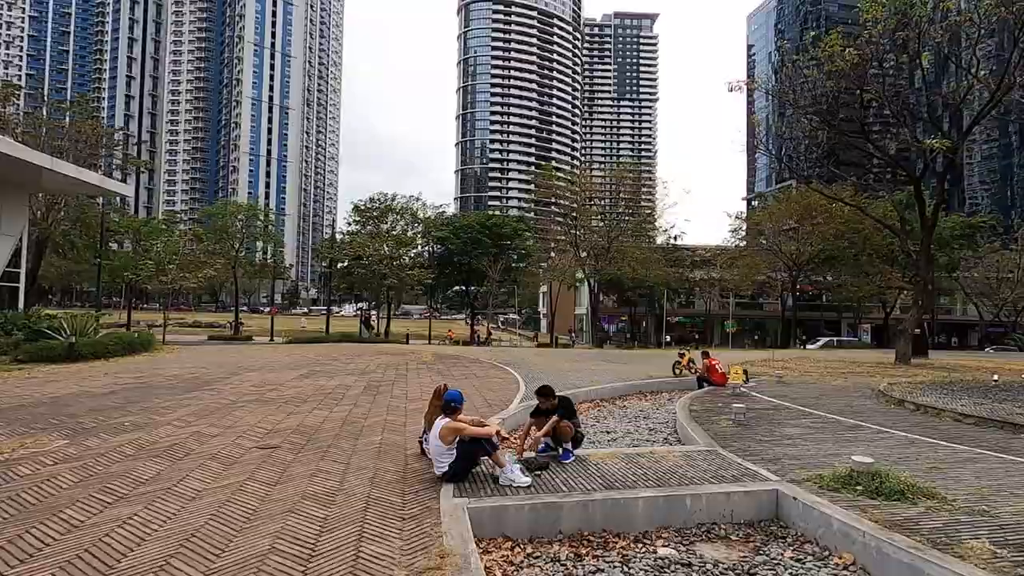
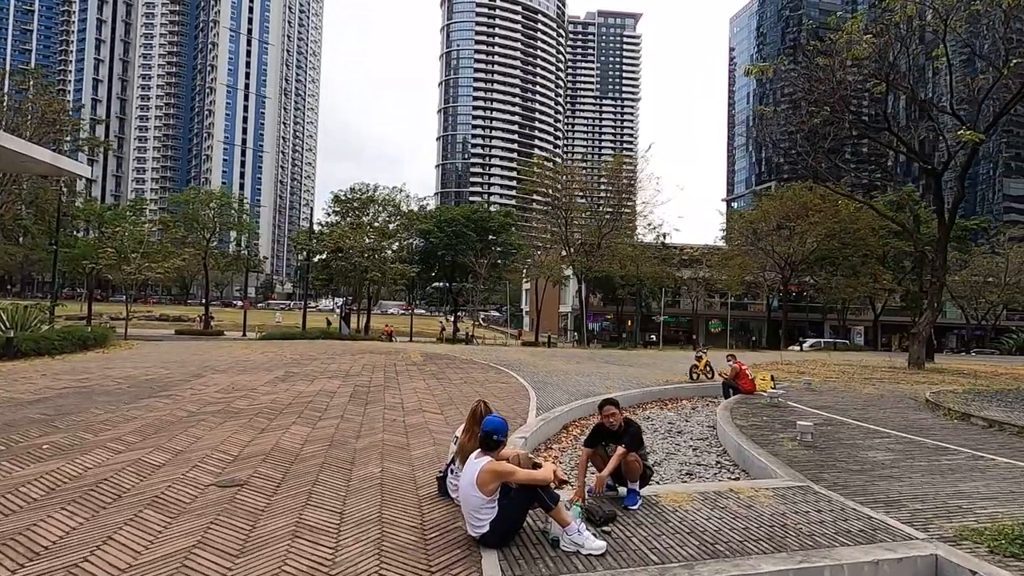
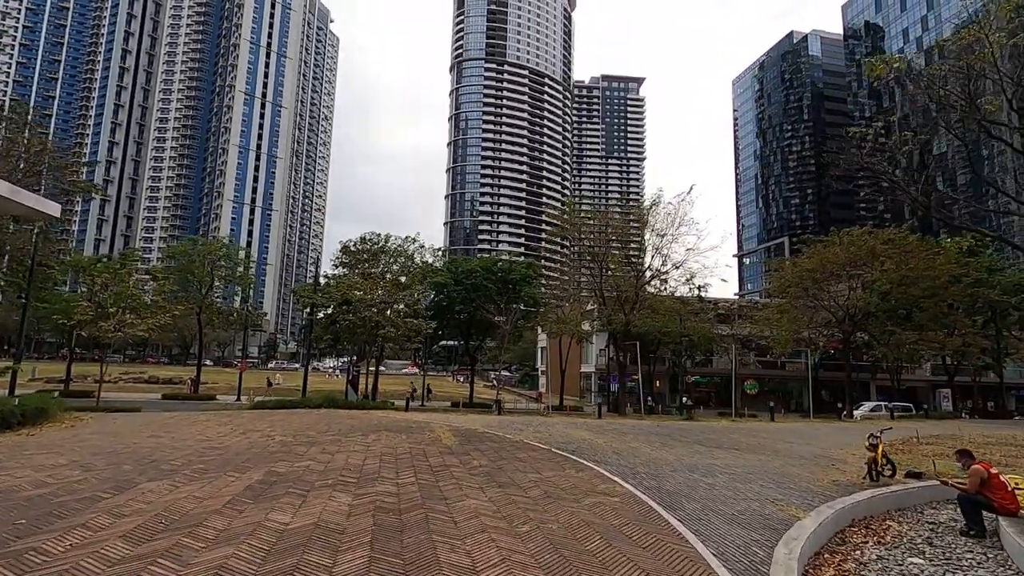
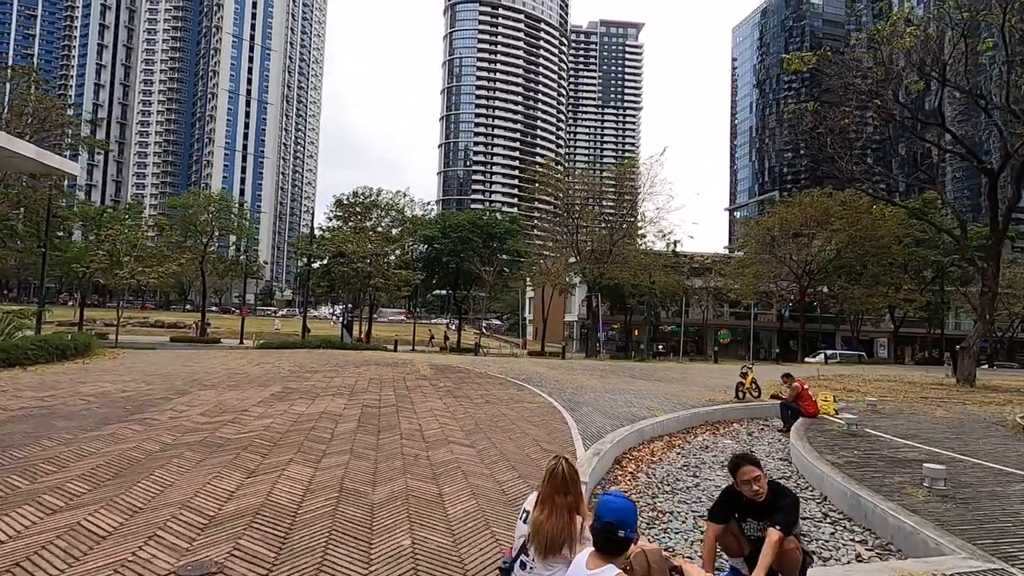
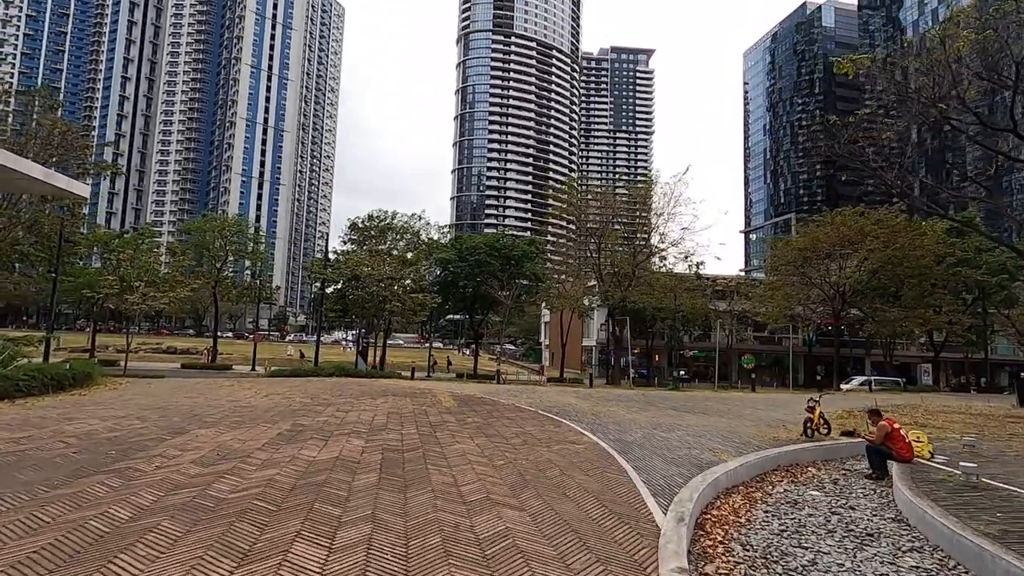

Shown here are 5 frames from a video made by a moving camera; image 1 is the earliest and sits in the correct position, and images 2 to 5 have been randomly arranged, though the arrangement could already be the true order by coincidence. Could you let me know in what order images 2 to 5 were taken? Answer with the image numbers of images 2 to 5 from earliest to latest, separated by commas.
2, 4, 5, 3
